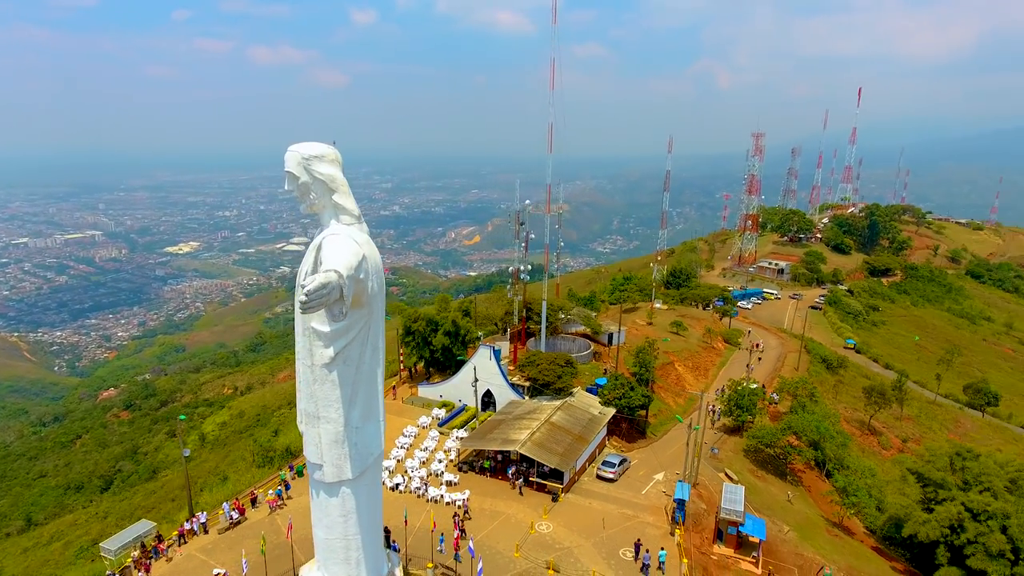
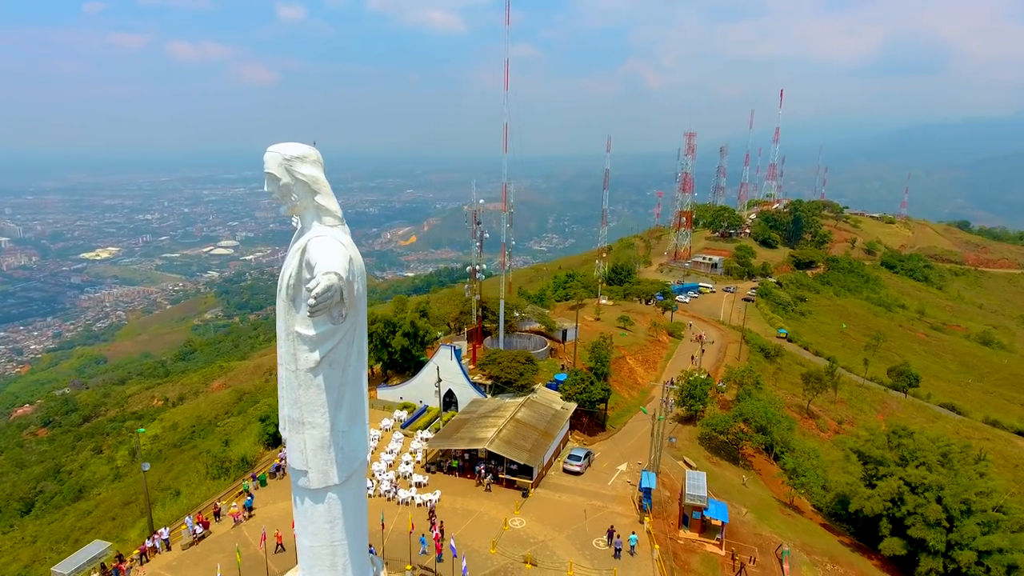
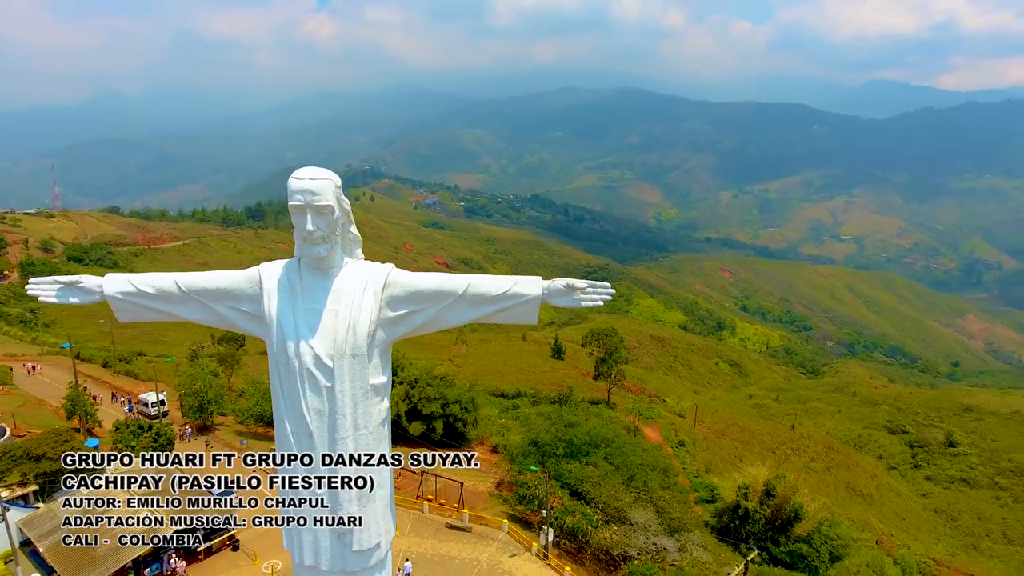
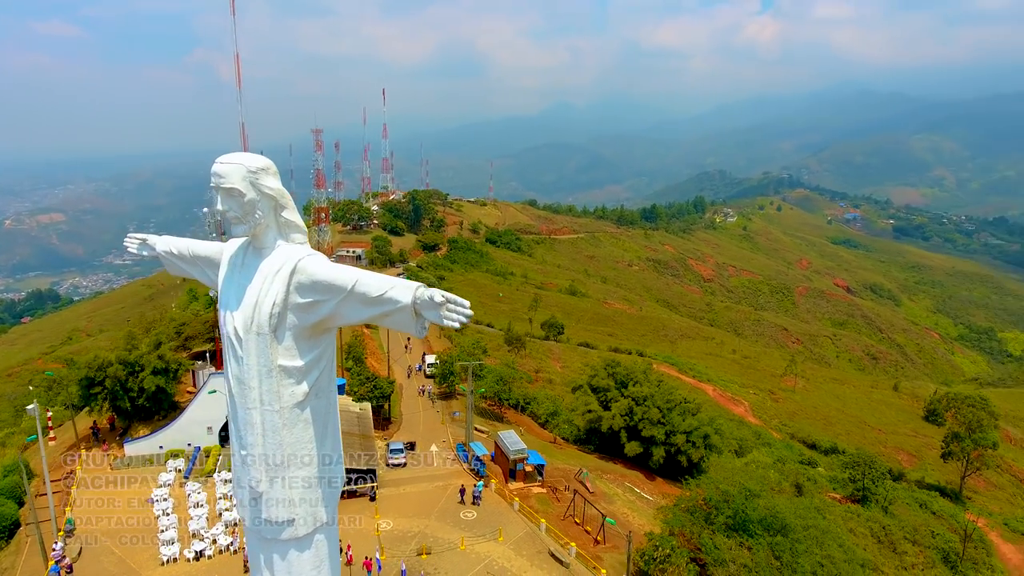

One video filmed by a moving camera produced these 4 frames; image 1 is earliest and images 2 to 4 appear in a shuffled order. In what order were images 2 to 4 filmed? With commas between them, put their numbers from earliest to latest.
2, 4, 3
